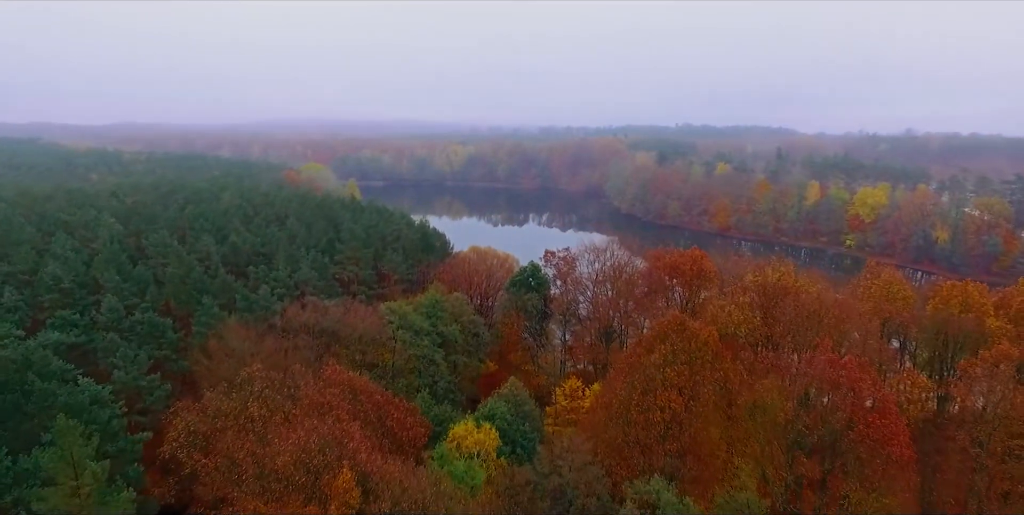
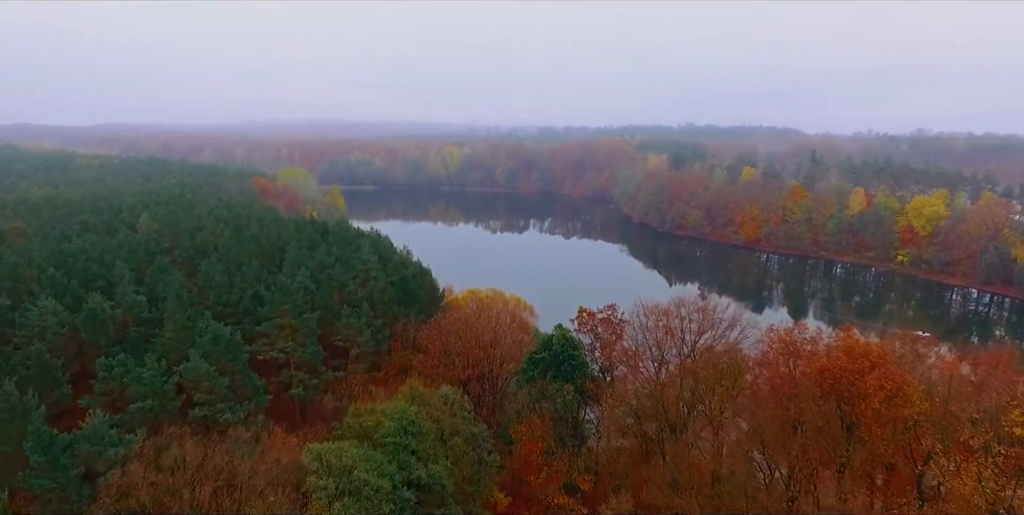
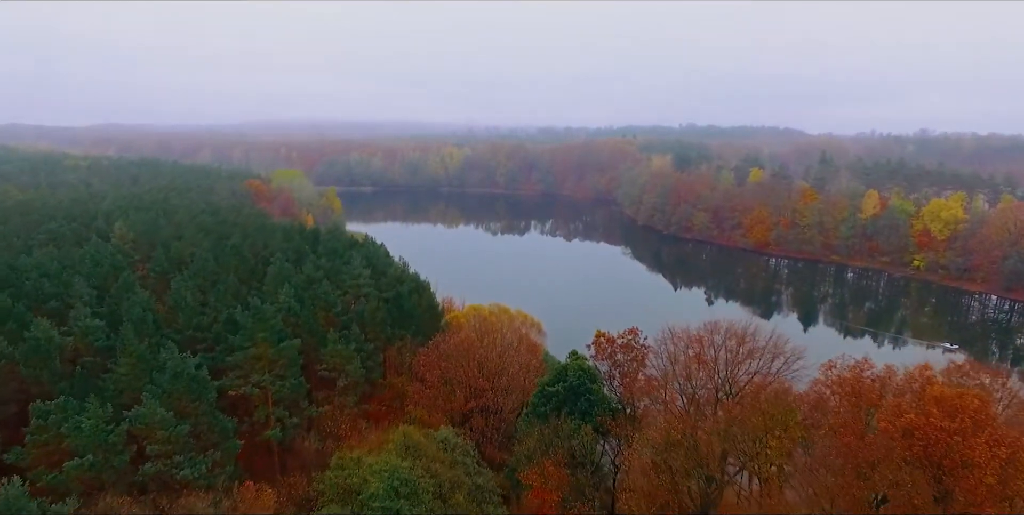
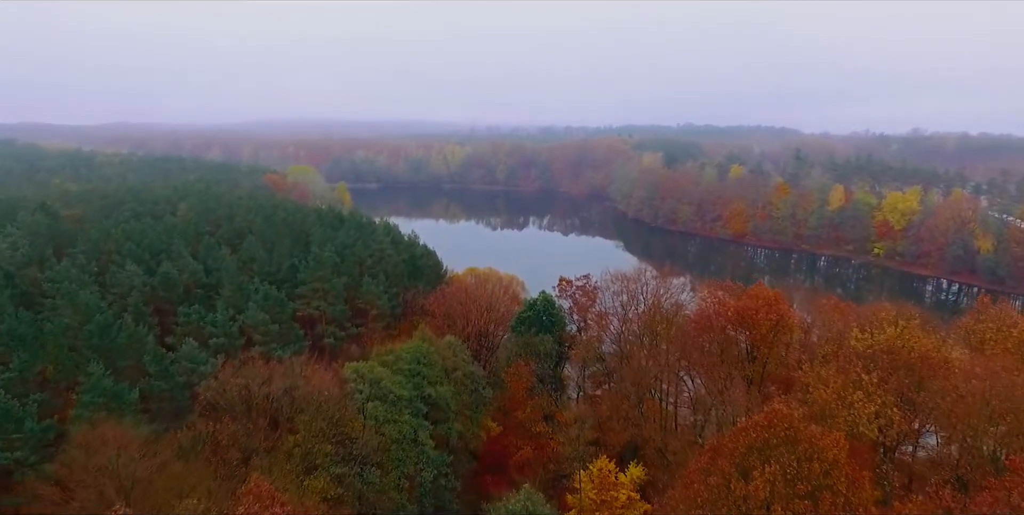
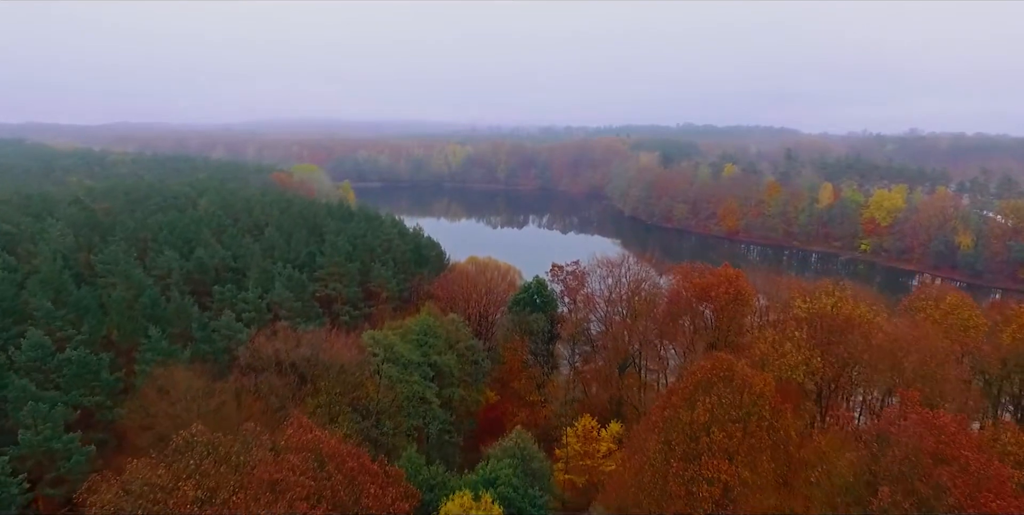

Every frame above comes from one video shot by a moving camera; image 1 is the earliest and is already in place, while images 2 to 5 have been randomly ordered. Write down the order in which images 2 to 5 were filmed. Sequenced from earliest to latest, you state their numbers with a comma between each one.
5, 4, 2, 3
